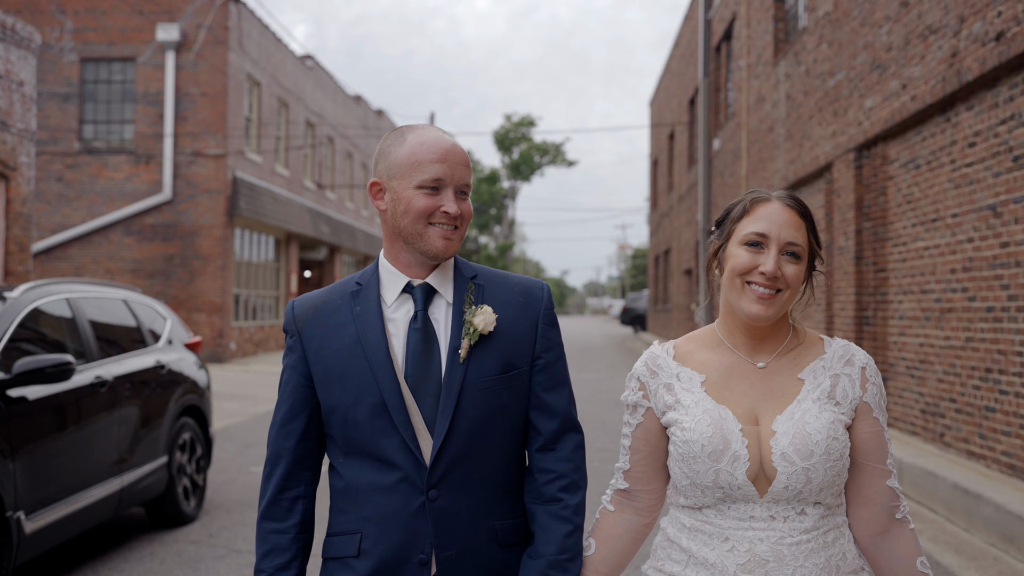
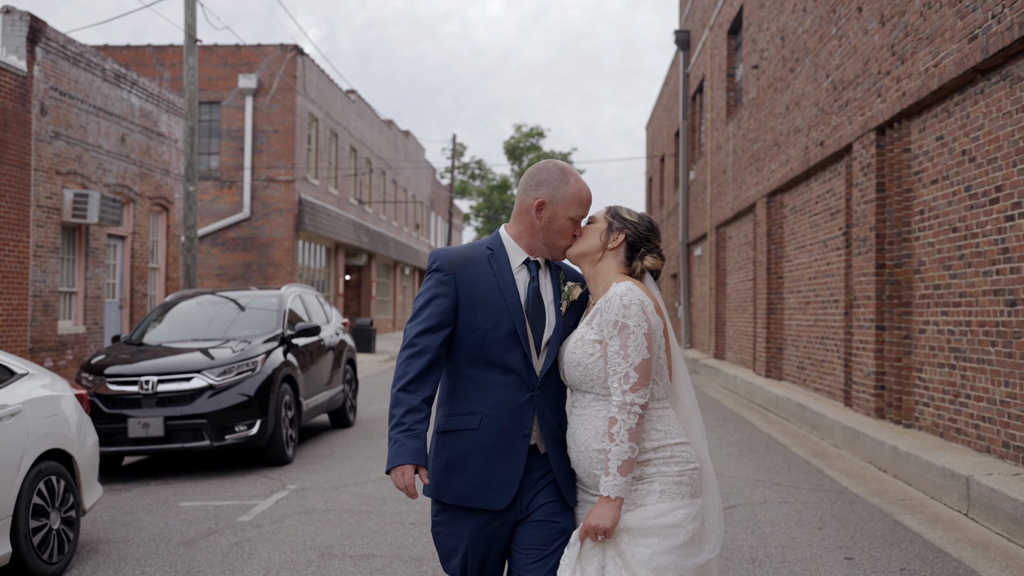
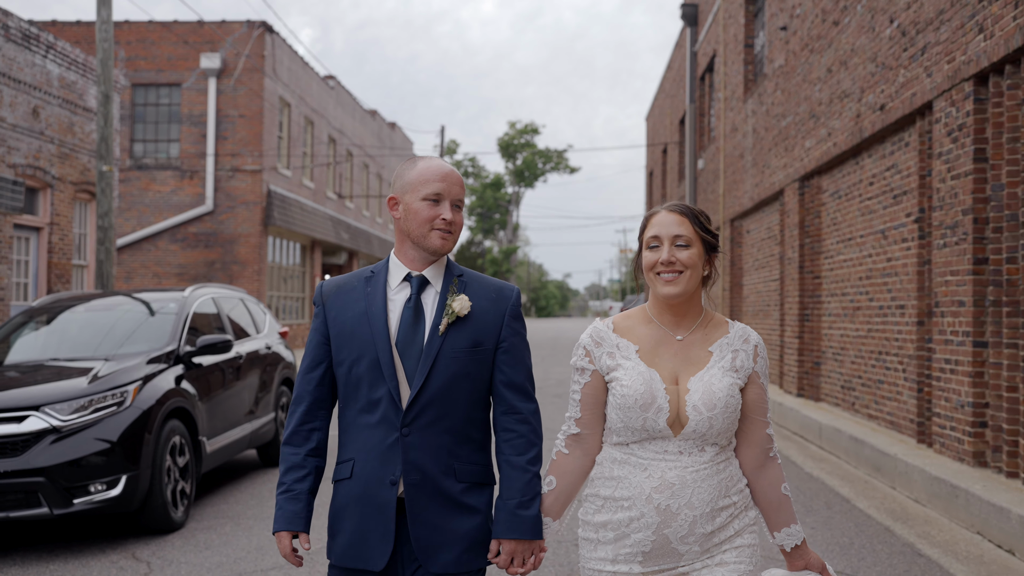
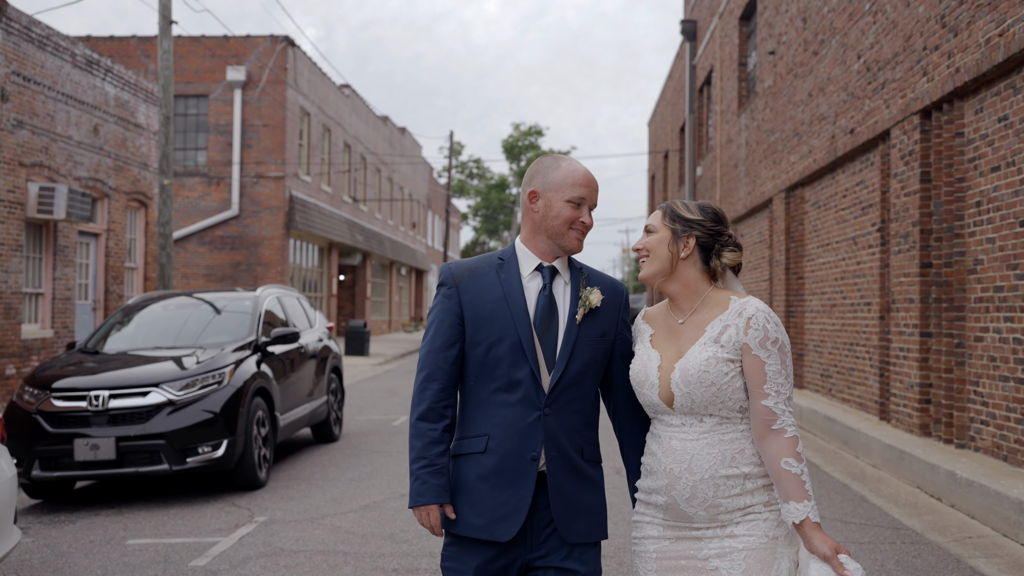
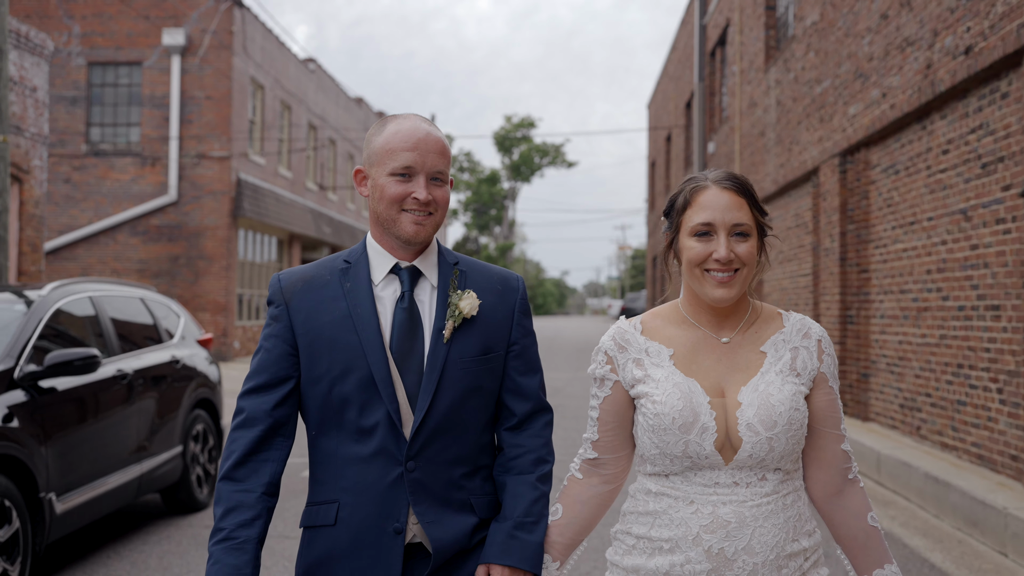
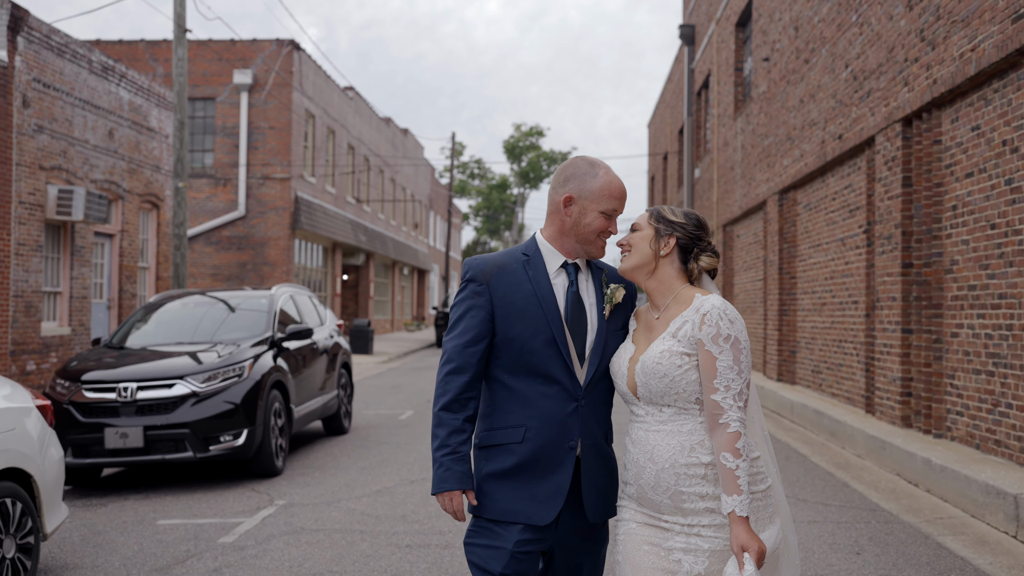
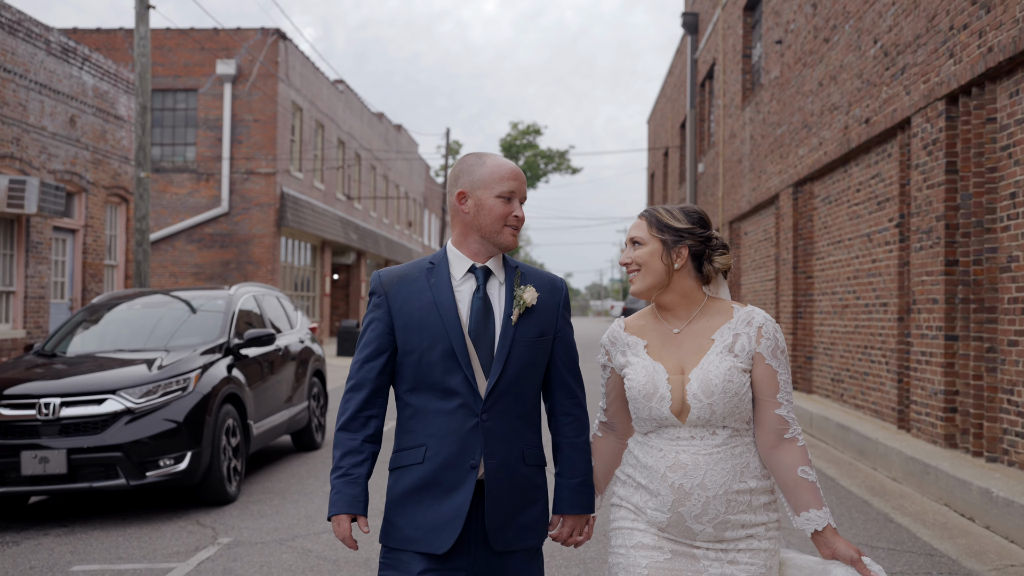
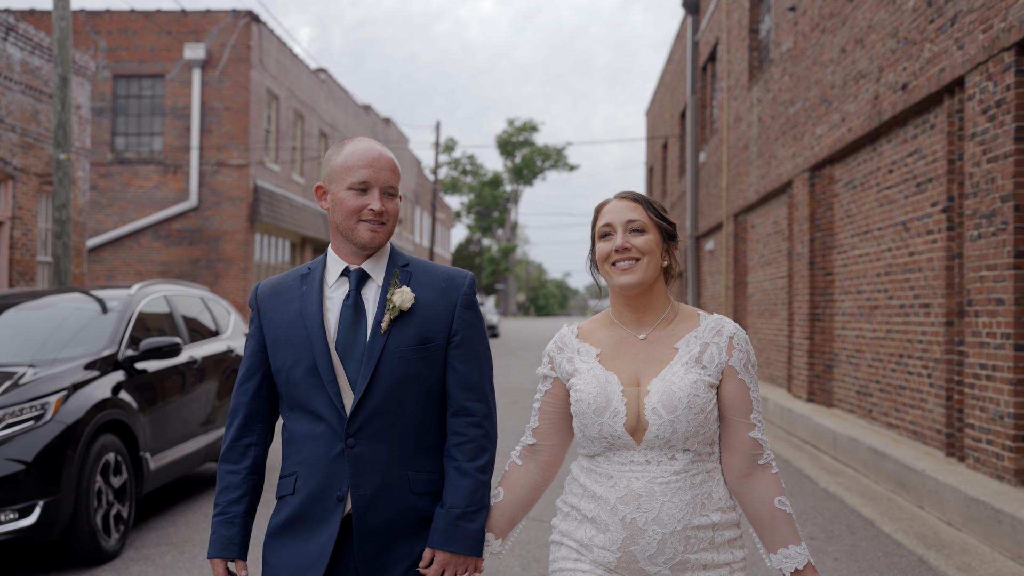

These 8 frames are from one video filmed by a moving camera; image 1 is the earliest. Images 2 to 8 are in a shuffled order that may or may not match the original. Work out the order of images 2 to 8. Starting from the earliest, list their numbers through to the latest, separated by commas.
5, 8, 3, 7, 4, 6, 2
